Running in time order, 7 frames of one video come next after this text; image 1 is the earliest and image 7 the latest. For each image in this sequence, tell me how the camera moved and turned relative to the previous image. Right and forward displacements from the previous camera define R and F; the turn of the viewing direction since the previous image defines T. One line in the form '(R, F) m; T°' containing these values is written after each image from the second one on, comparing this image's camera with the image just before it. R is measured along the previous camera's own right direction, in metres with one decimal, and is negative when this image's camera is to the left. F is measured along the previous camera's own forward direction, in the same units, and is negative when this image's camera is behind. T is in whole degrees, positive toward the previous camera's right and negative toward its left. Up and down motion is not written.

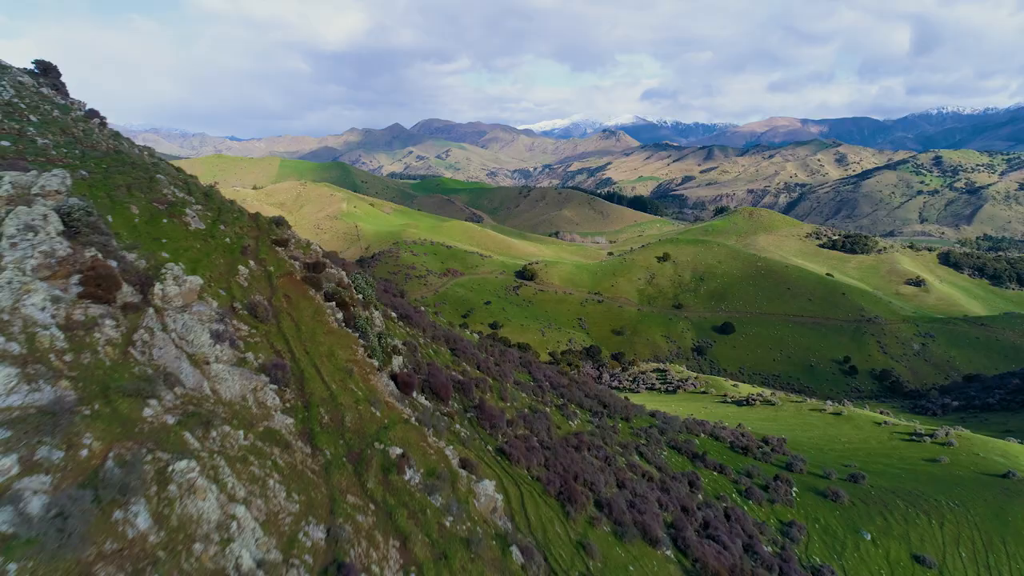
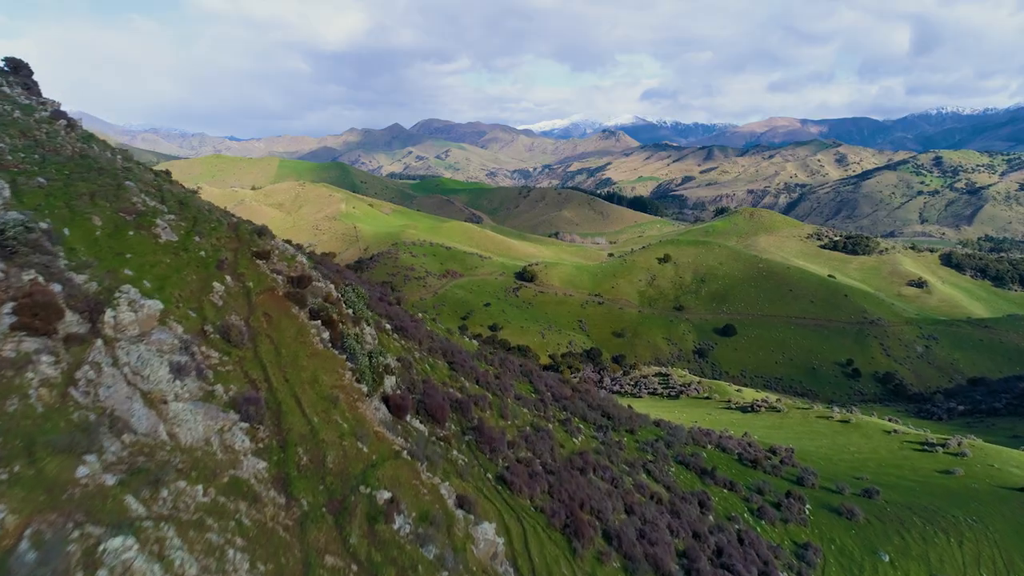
(-0.1, +1.1) m; 0°
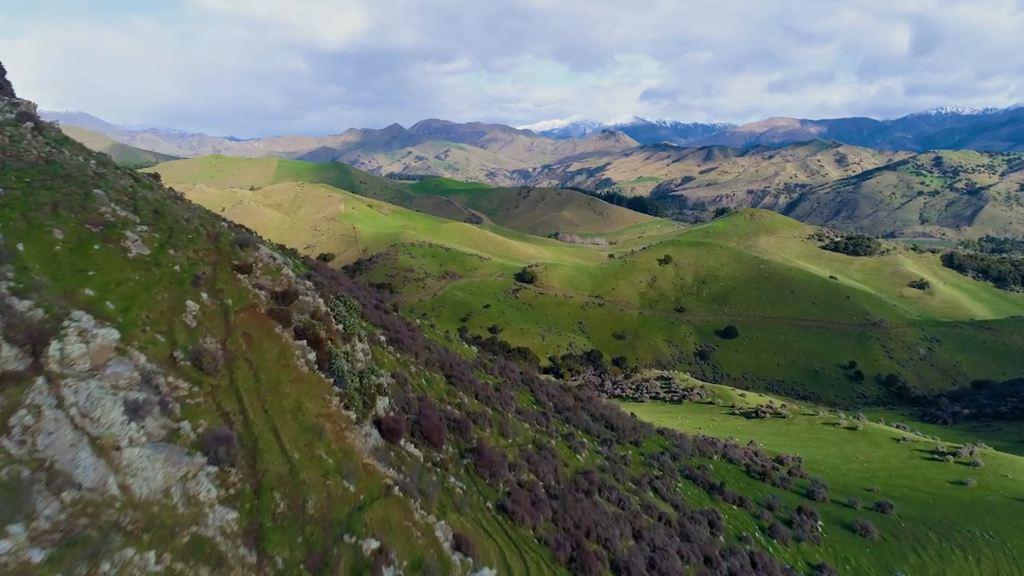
(0.0, +0.9) m; 0°
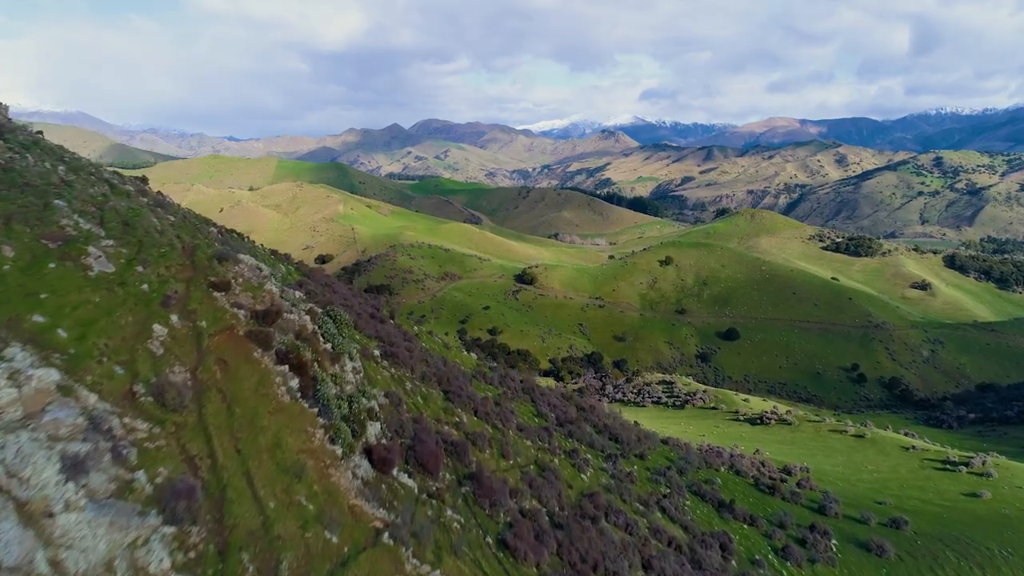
(0.0, +1.0) m; 0°
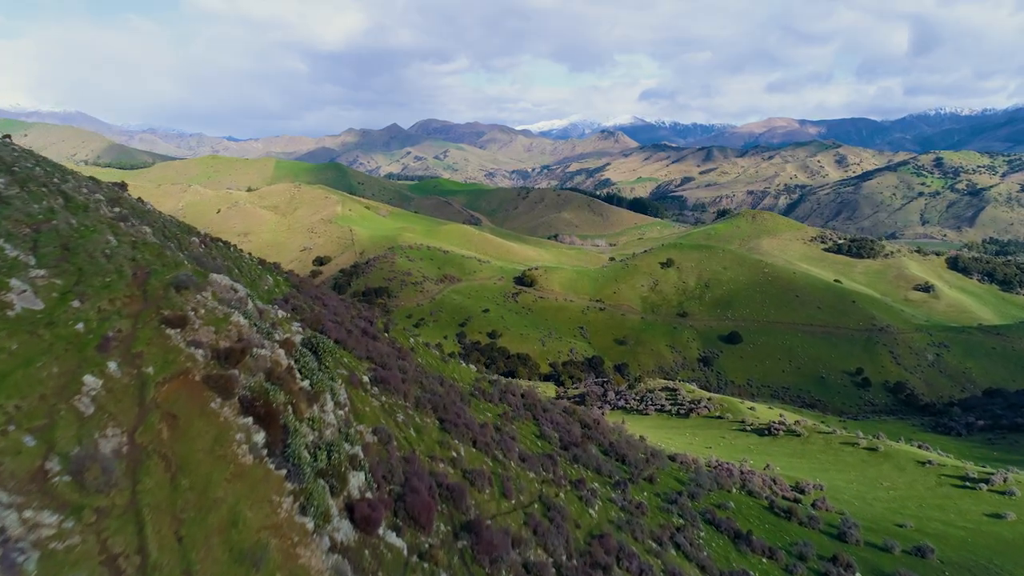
(-0.1, +1.5) m; 0°
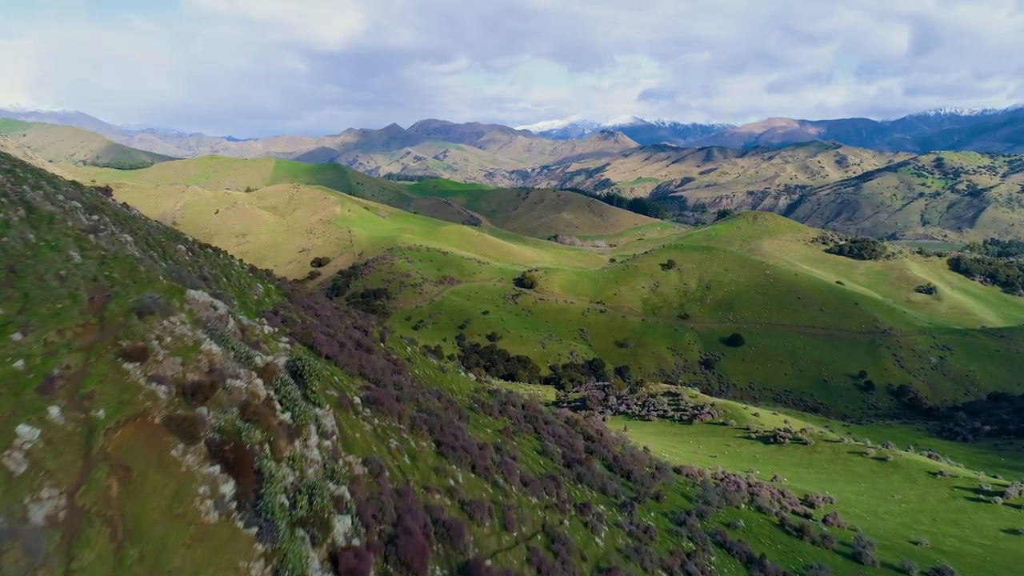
(-0.1, +1.0) m; 0°
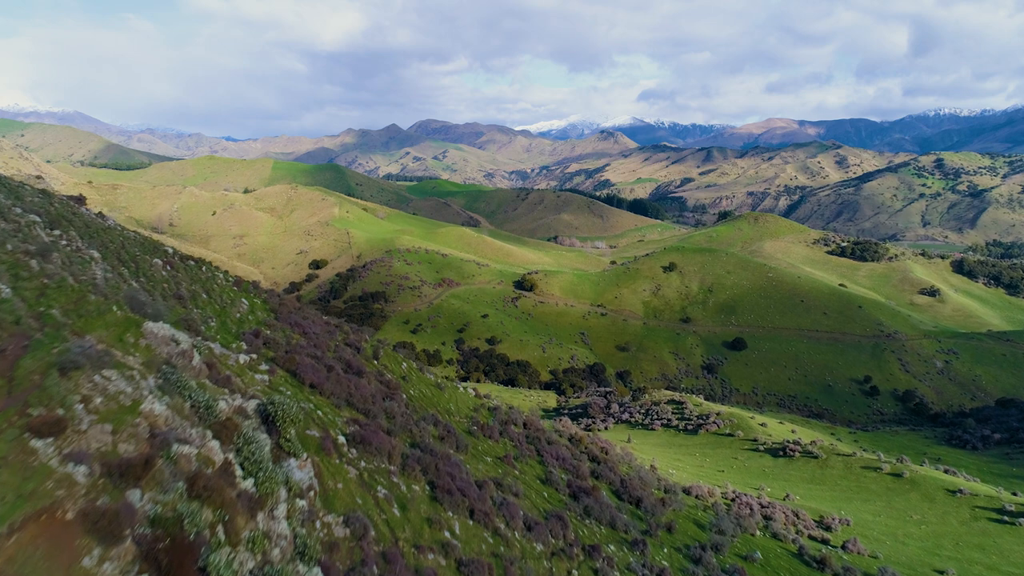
(-0.1, +1.6) m; 0°
